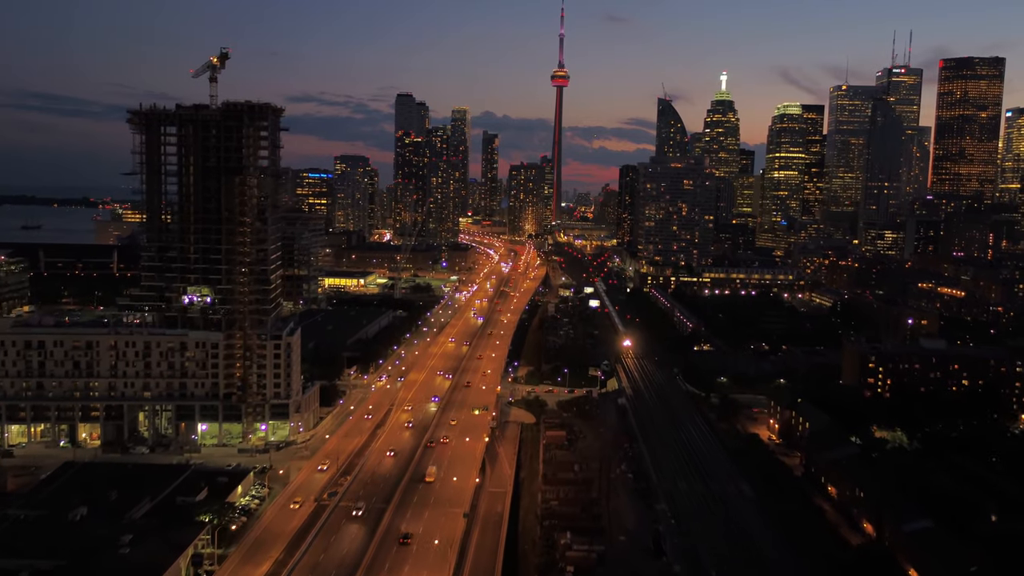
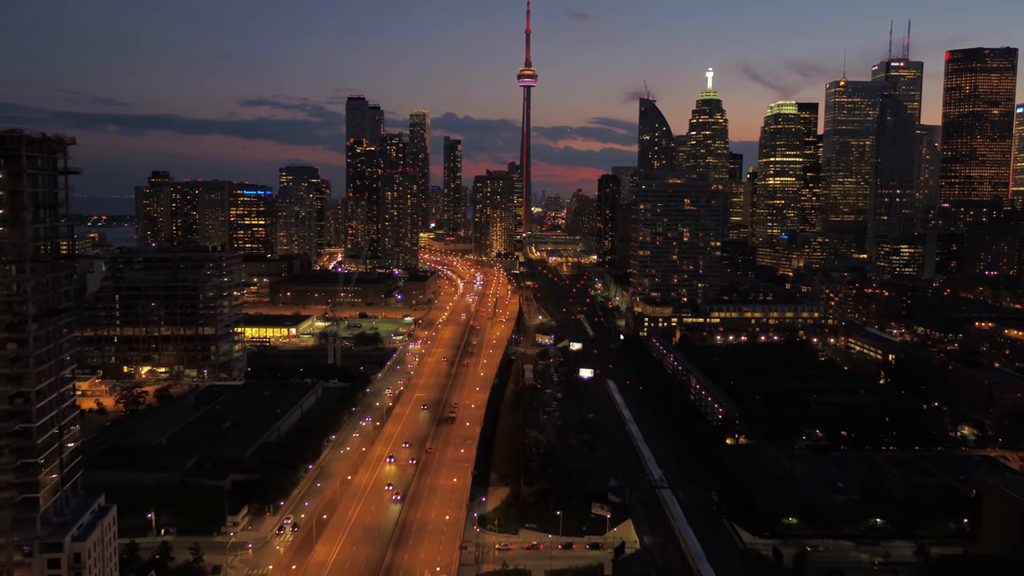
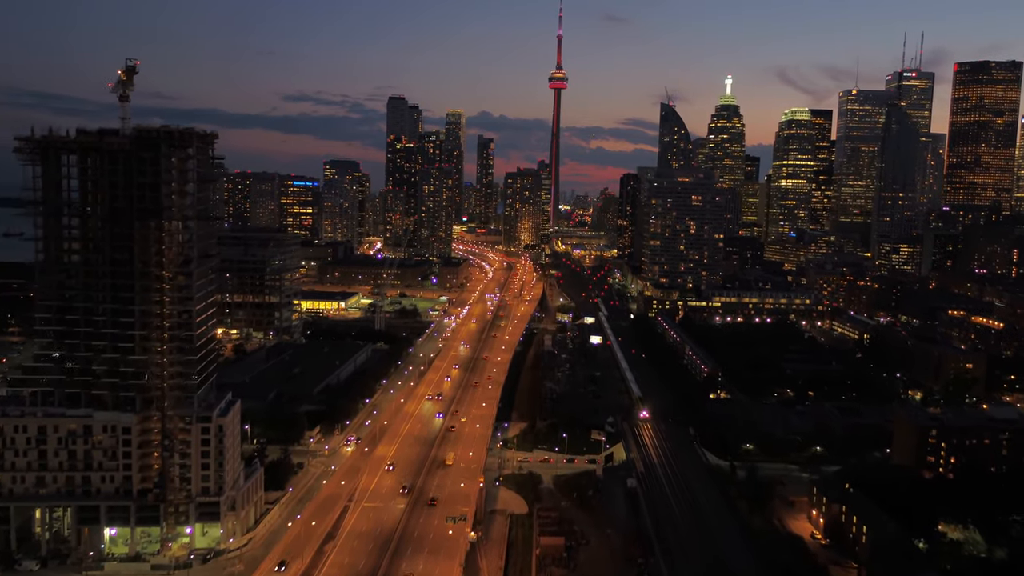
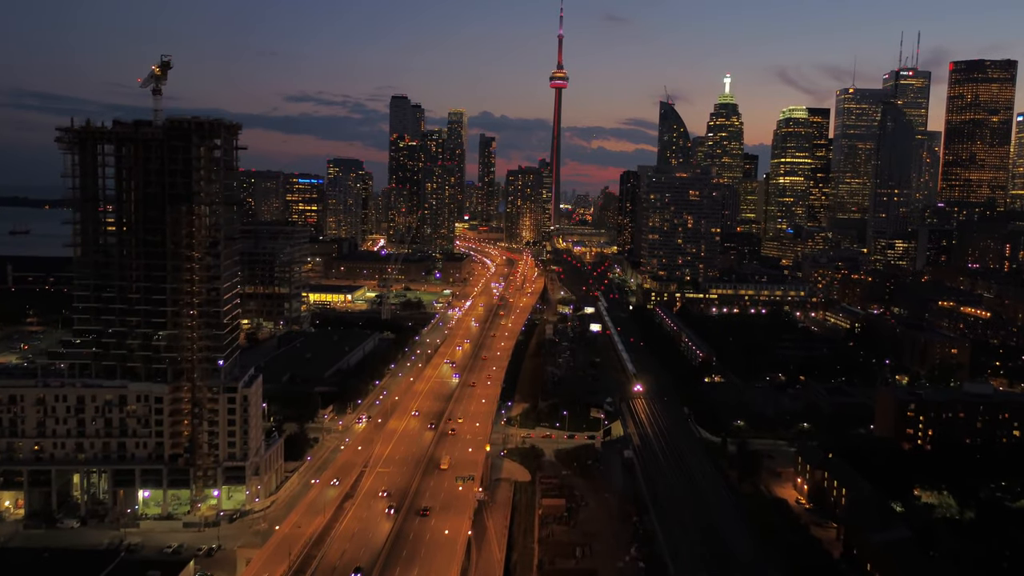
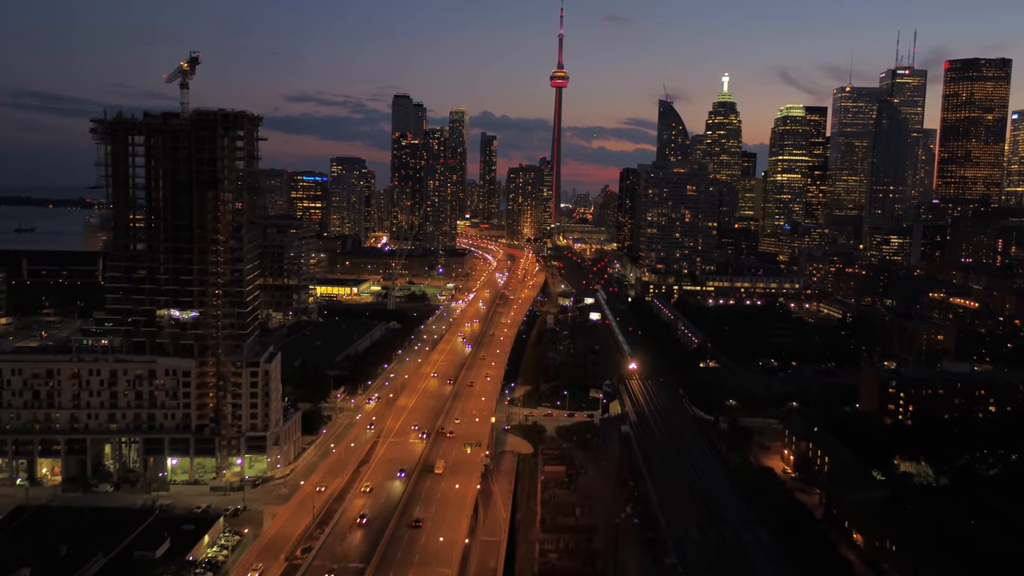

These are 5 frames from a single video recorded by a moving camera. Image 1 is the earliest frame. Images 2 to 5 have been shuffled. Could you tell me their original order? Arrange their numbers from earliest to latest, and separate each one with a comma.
5, 4, 3, 2
